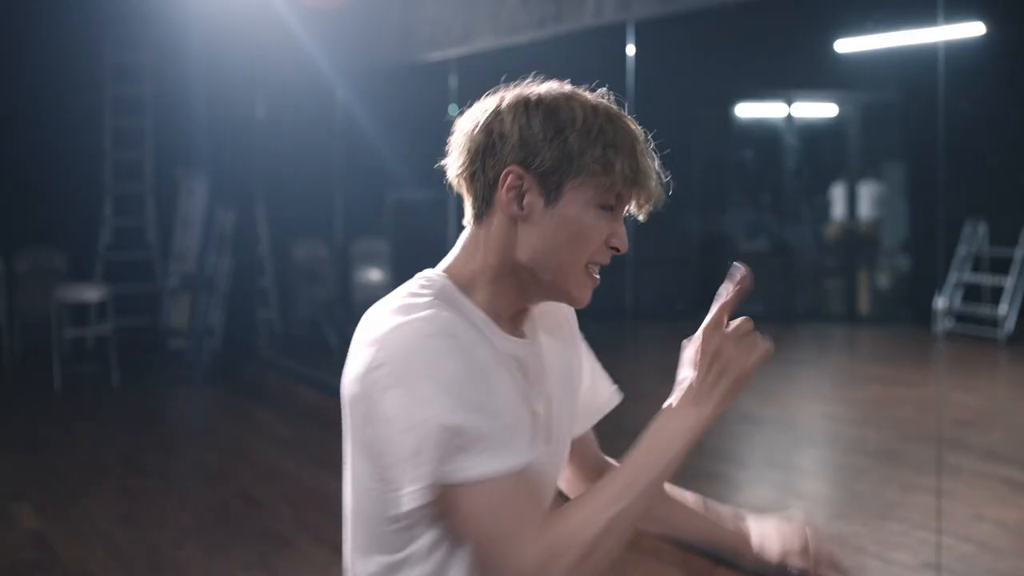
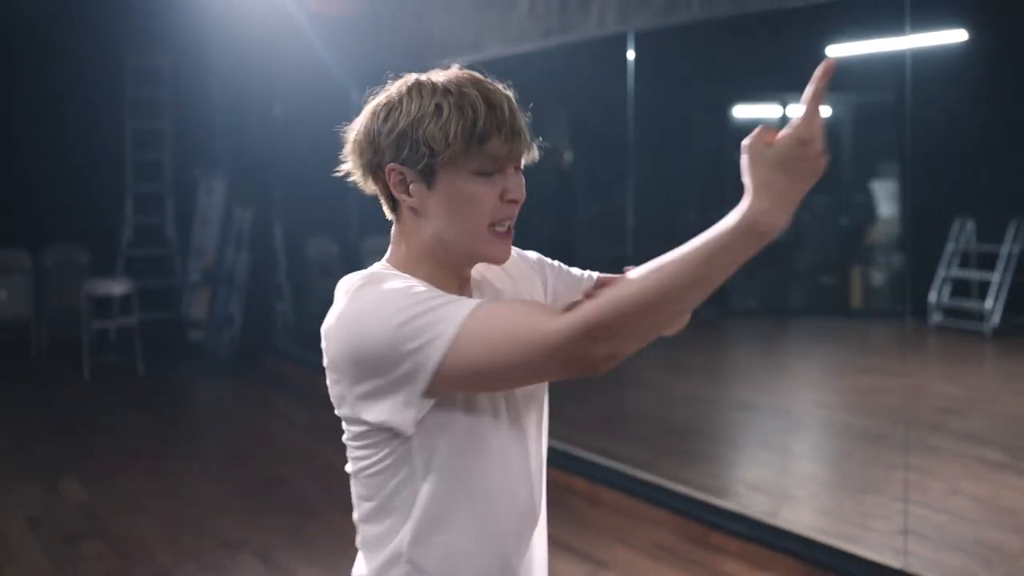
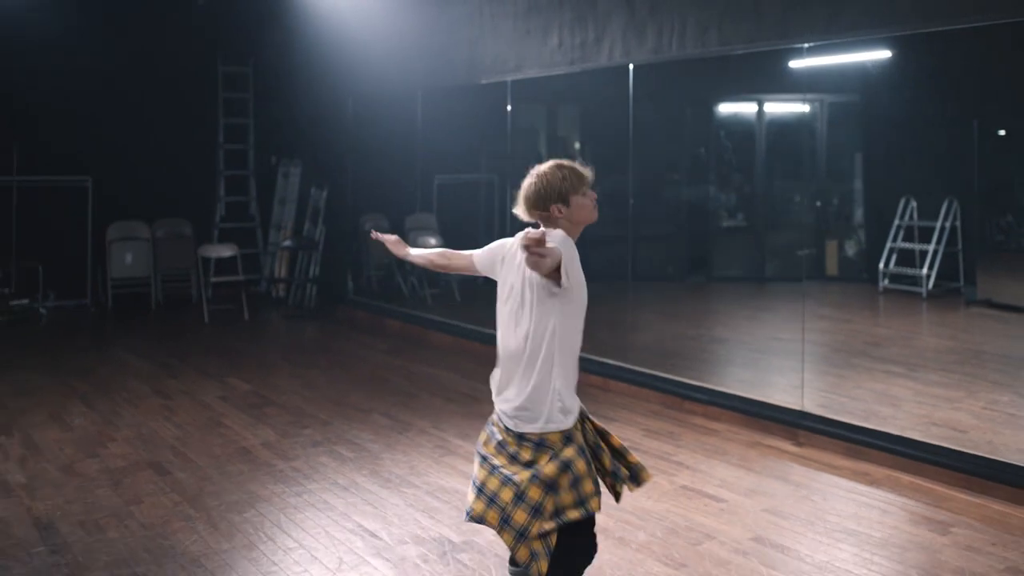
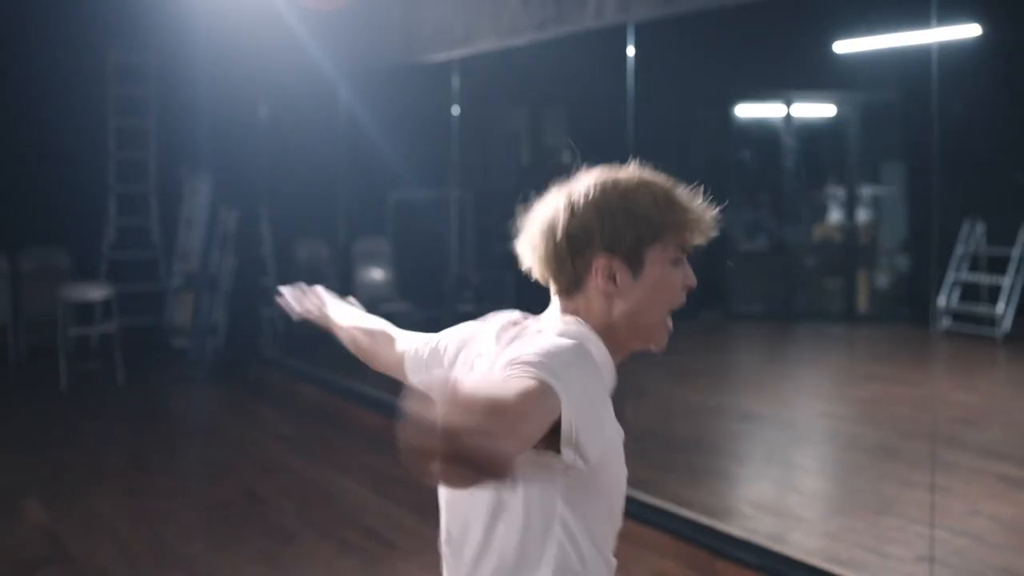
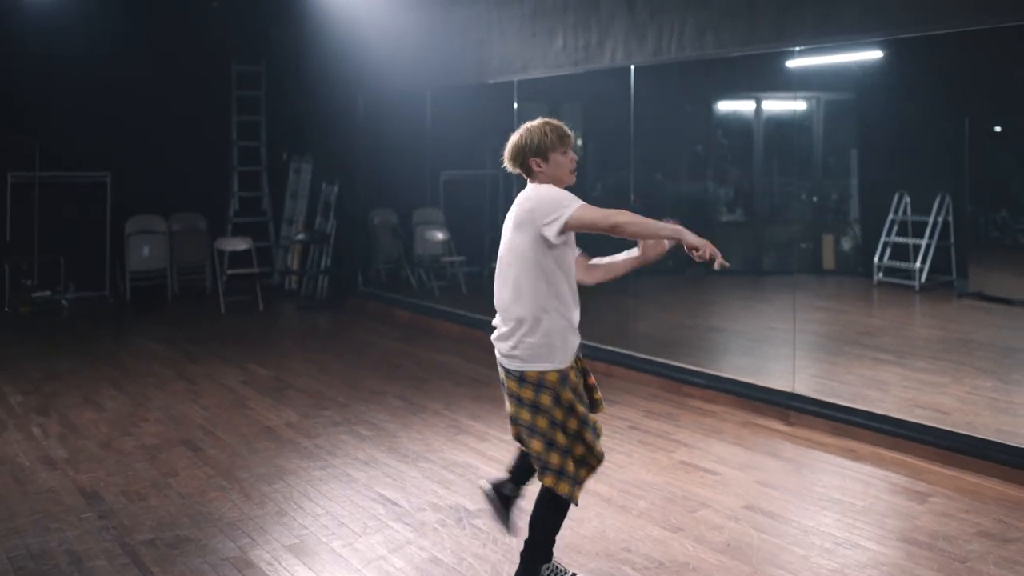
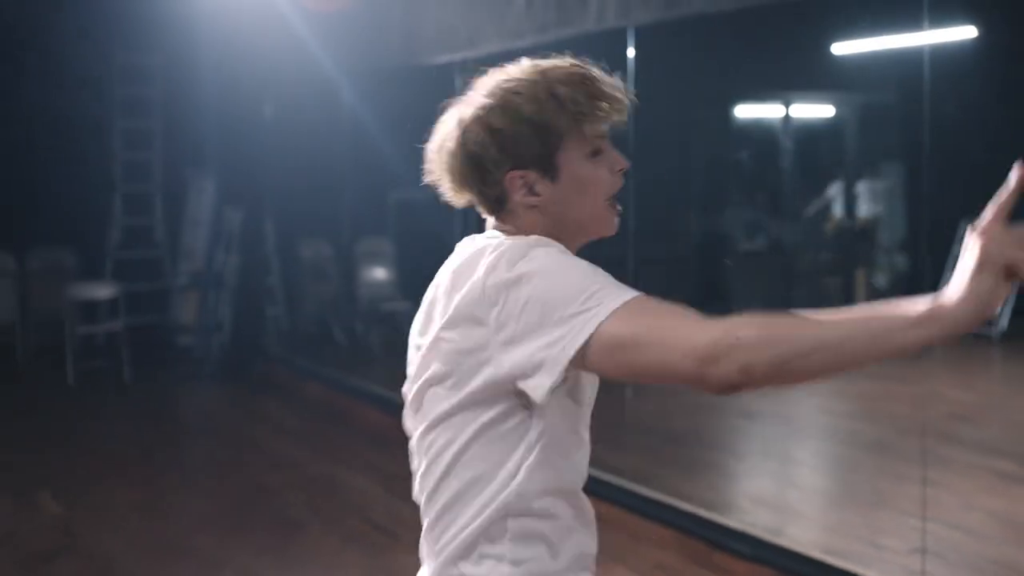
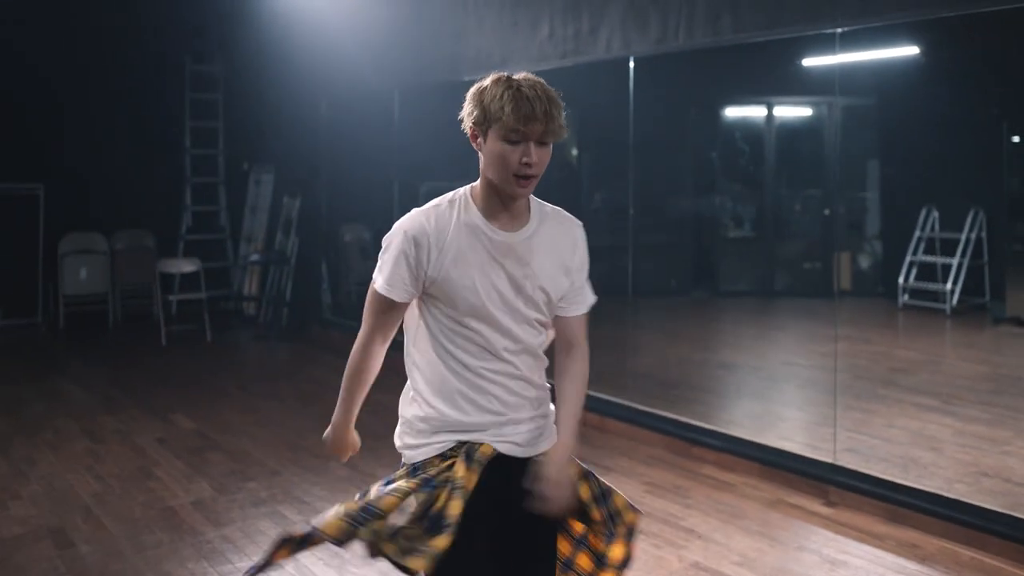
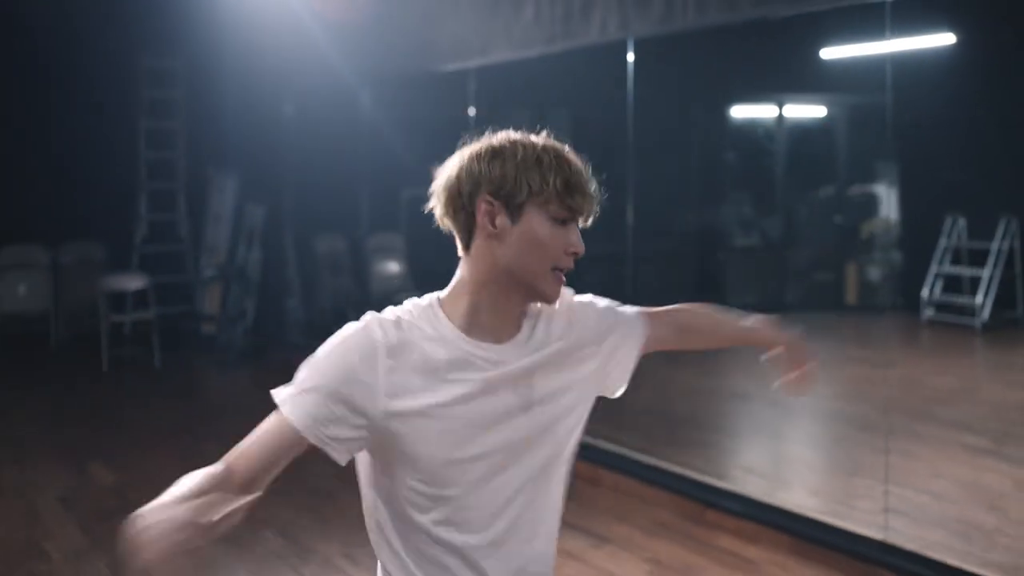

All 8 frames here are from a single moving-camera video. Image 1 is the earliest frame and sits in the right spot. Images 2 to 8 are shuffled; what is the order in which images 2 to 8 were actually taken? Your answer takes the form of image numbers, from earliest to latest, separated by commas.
4, 6, 2, 8, 7, 3, 5
